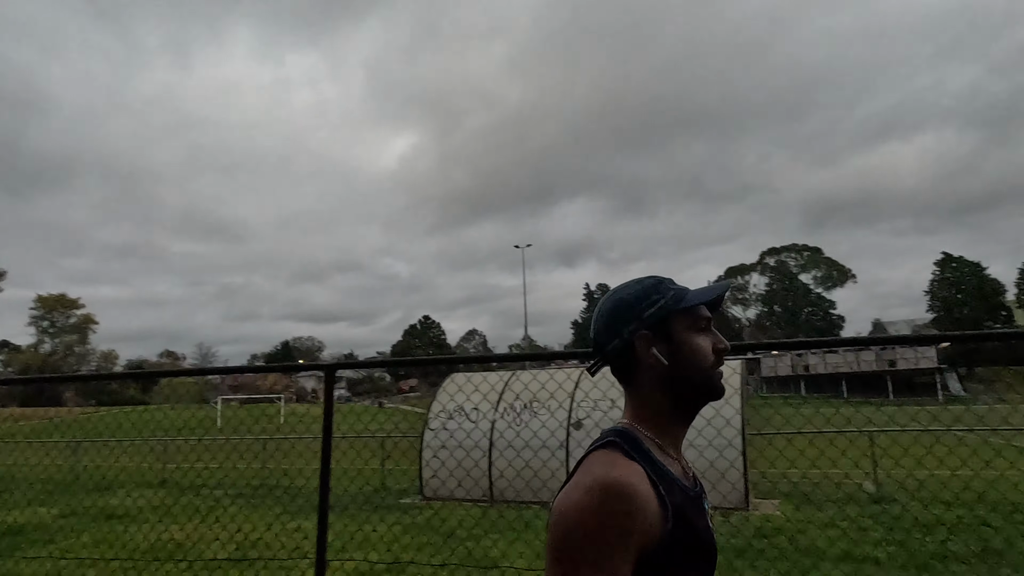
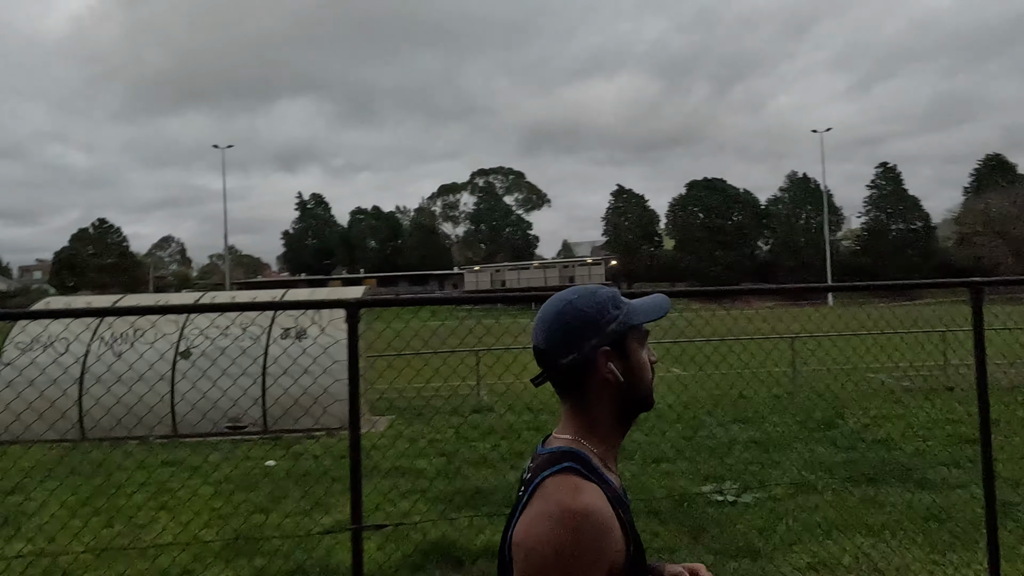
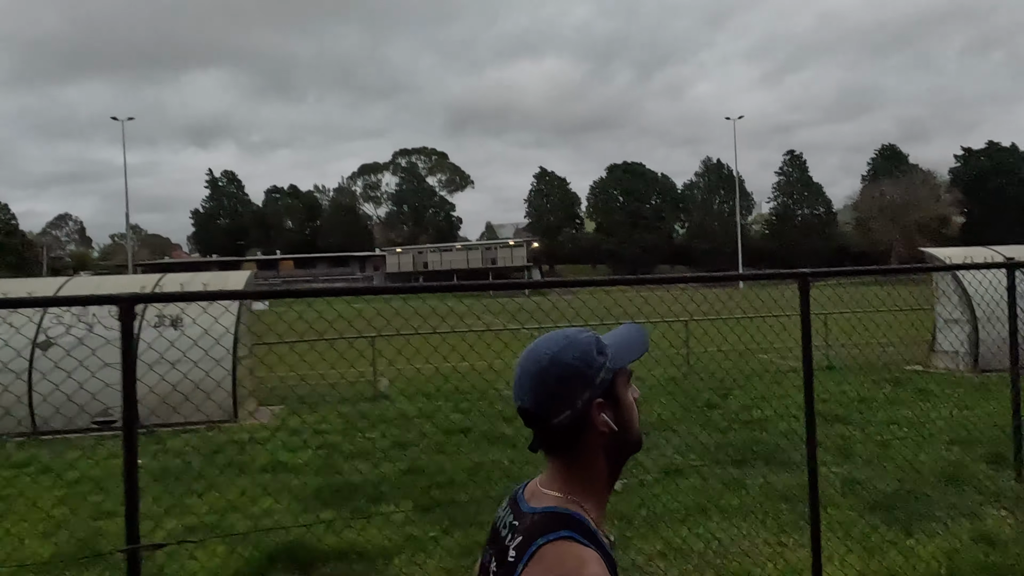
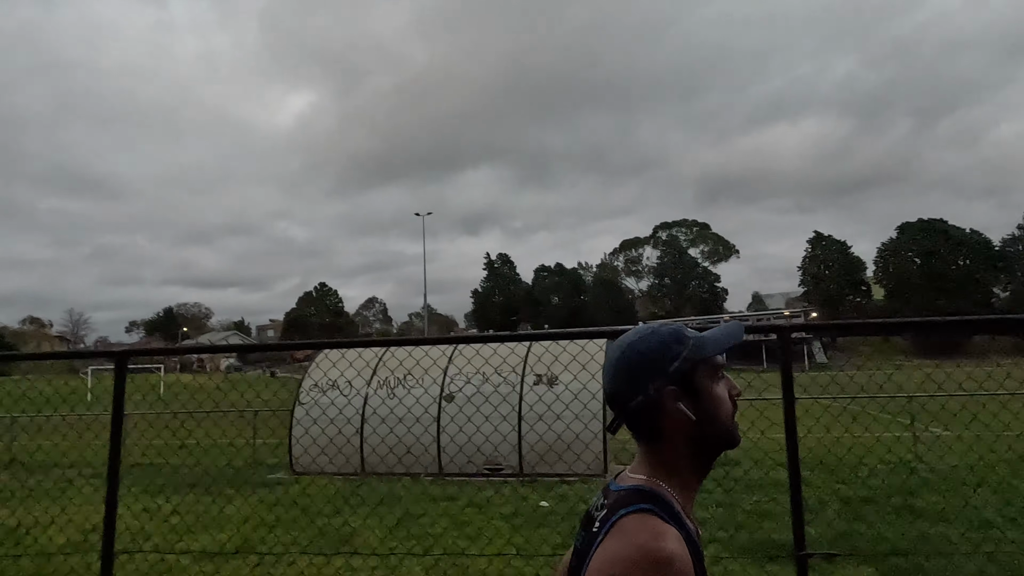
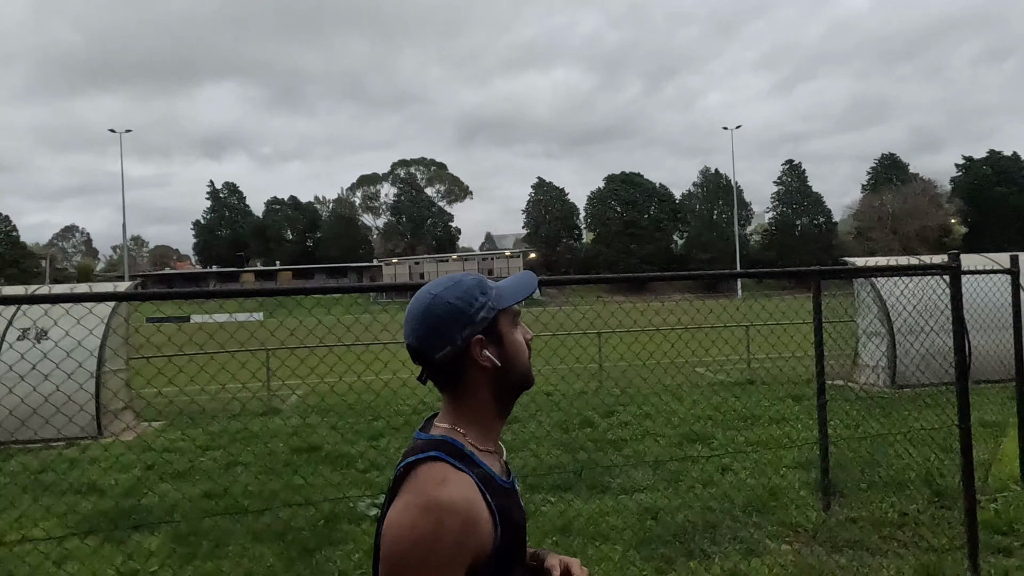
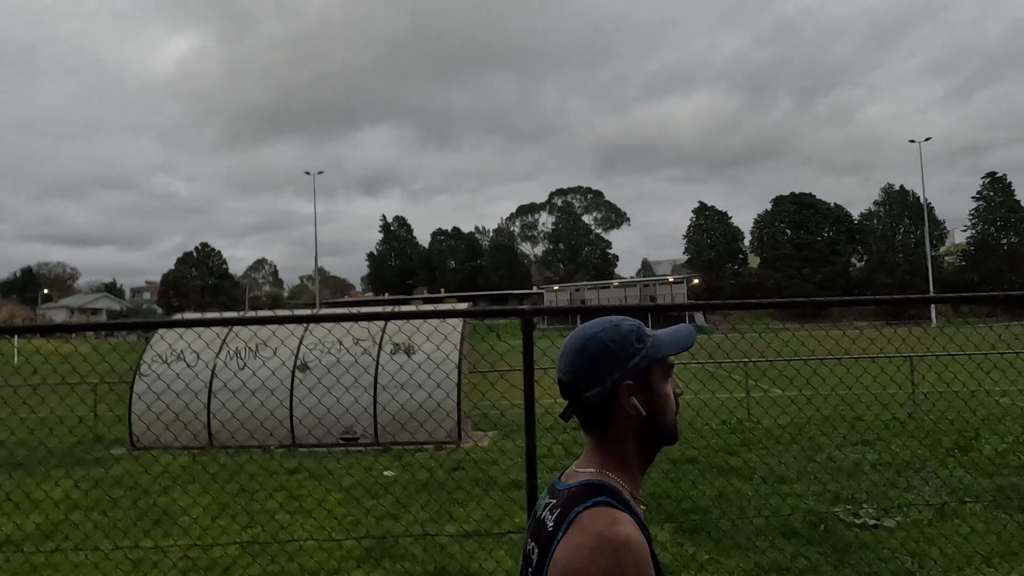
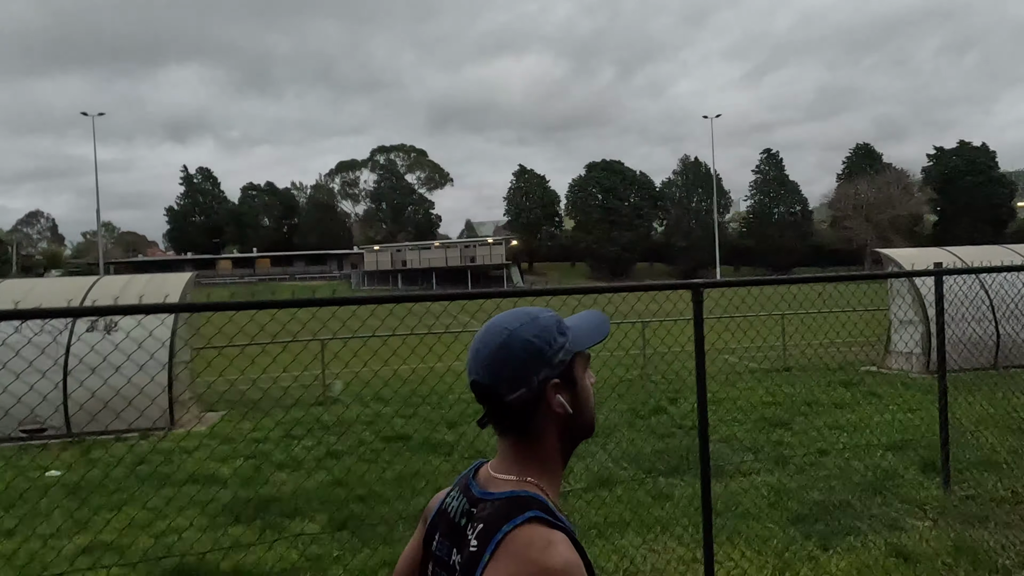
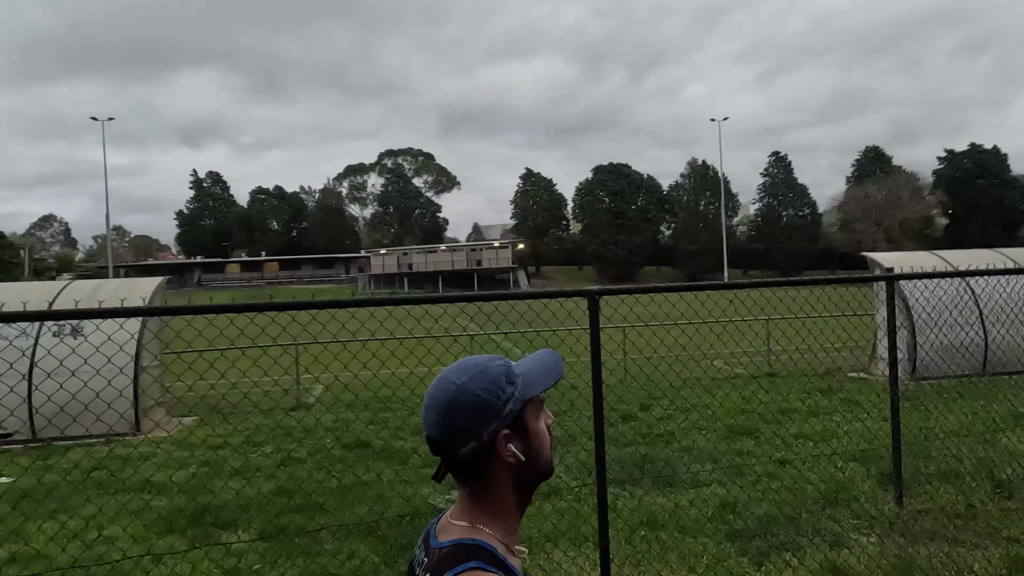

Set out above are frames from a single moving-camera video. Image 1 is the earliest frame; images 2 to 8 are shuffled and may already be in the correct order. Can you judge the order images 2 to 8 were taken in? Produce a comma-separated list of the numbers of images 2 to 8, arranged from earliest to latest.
4, 6, 2, 3, 7, 8, 5
